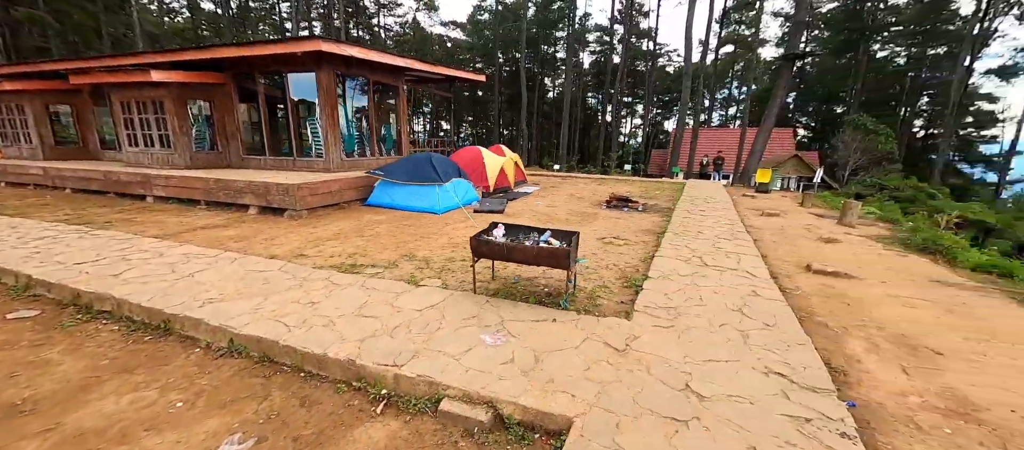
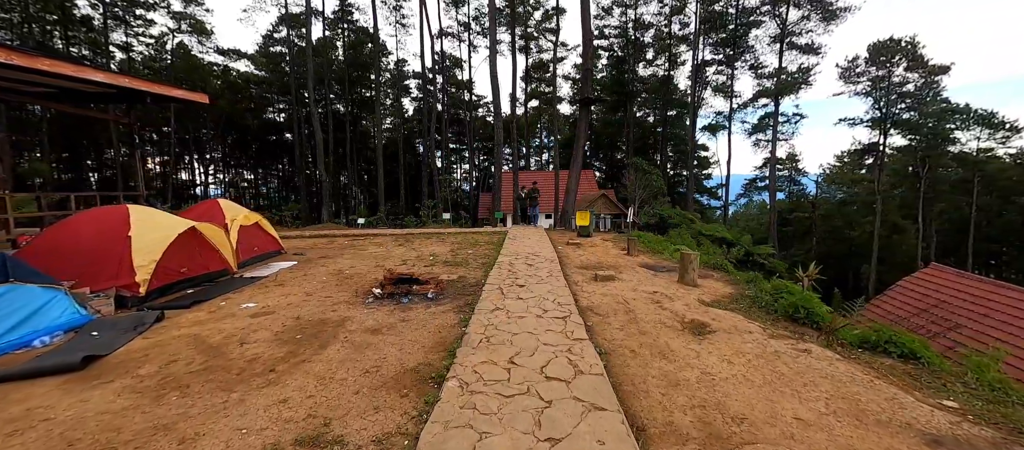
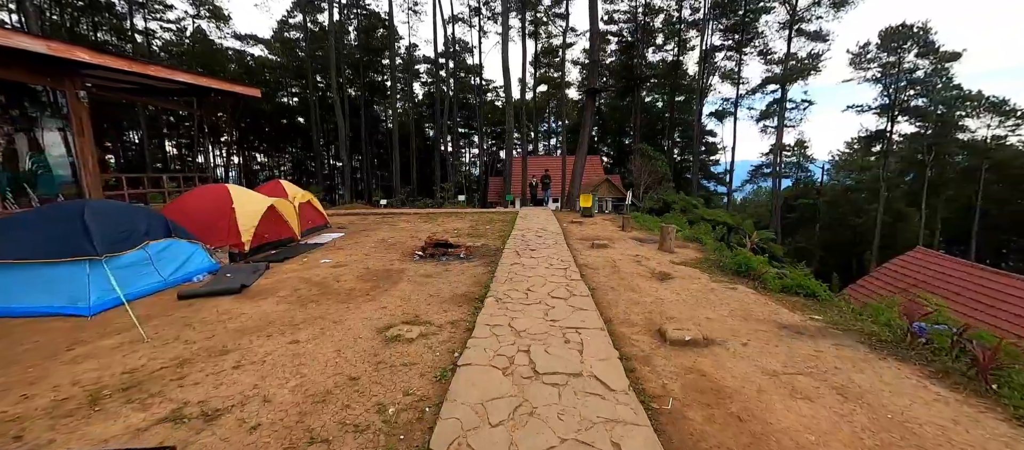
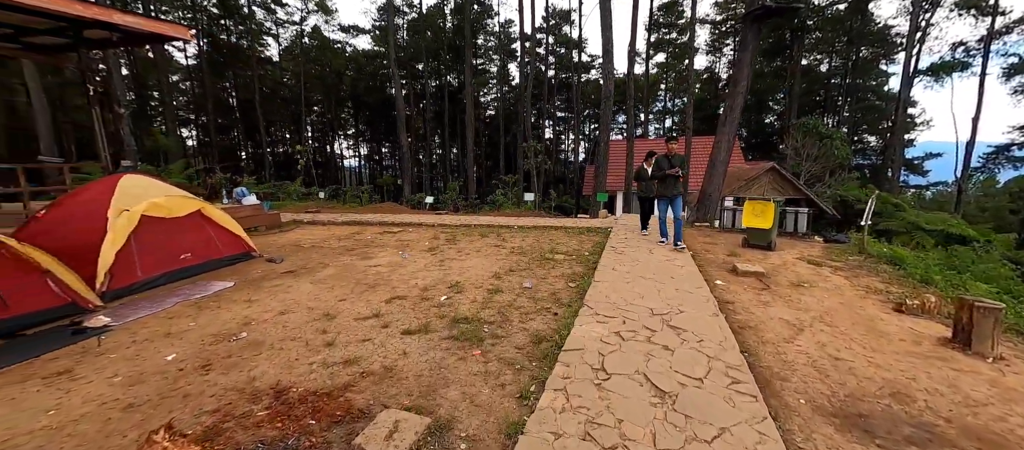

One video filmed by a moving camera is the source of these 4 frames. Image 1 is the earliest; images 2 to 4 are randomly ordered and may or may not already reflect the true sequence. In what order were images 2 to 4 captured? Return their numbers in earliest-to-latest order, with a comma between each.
3, 2, 4
